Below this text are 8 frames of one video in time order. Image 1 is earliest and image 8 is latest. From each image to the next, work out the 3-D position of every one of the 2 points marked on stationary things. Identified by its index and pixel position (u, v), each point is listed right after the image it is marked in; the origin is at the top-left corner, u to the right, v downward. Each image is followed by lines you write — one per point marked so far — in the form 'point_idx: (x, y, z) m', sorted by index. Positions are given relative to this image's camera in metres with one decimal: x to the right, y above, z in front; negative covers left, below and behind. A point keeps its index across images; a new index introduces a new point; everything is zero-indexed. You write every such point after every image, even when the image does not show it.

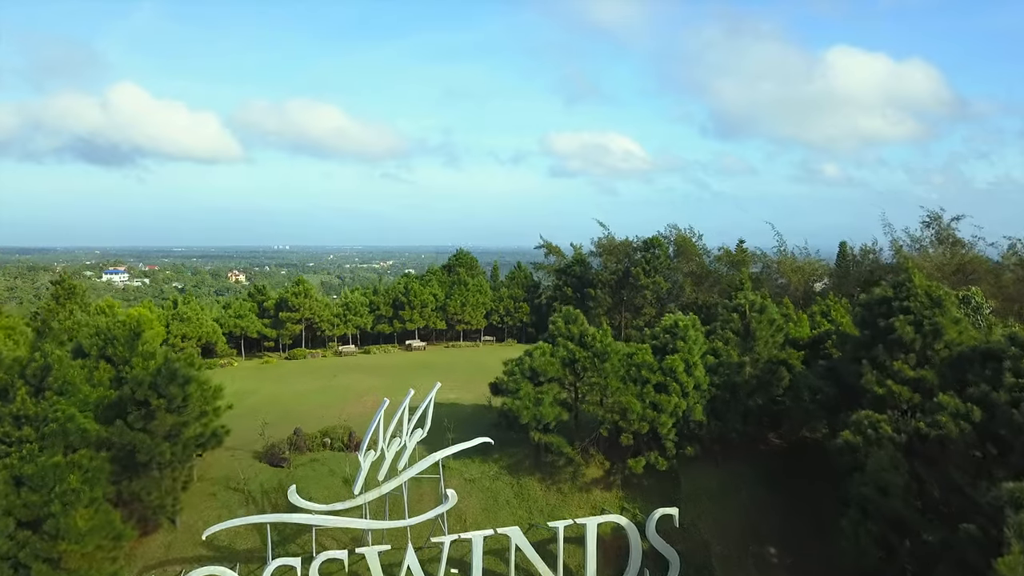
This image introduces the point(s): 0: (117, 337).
0: (-5.9, -0.8, +9.7) m
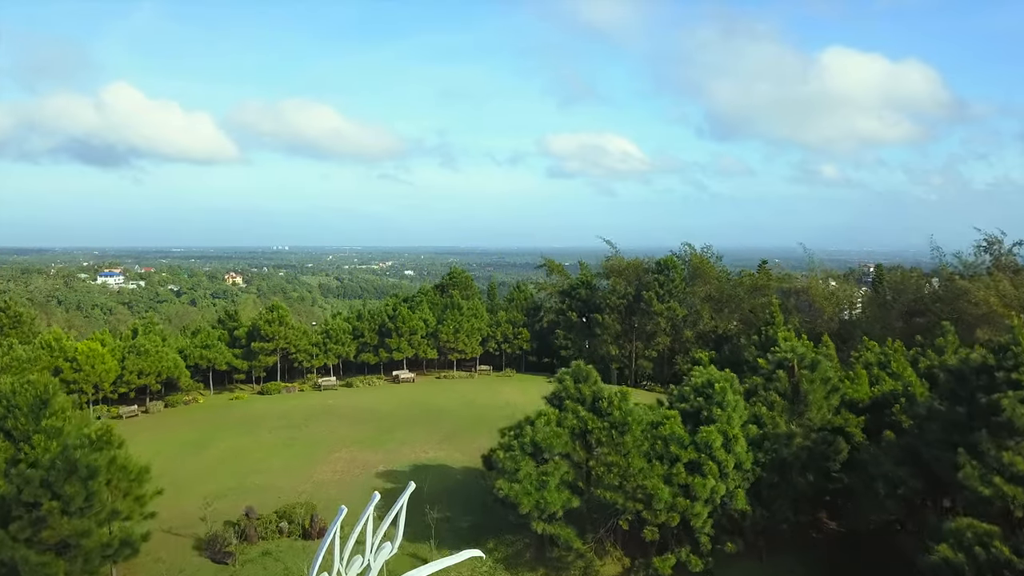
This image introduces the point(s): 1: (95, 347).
0: (-5.9, -1.4, +8.0) m
1: (-9.8, -1.5, +15.3) m
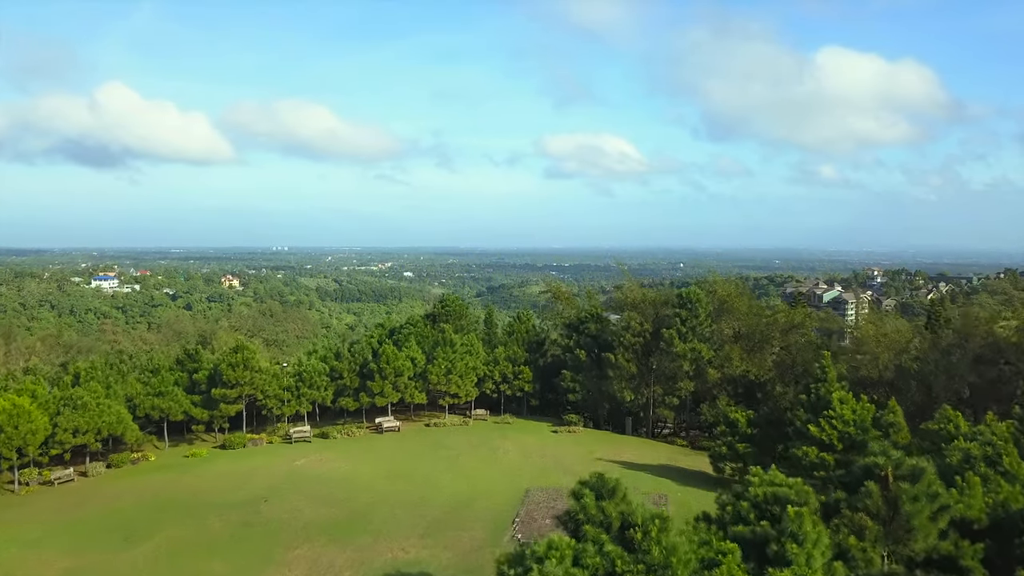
0: (-5.9, -2.1, +6.1) m
1: (-9.8, -2.2, +13.3) m
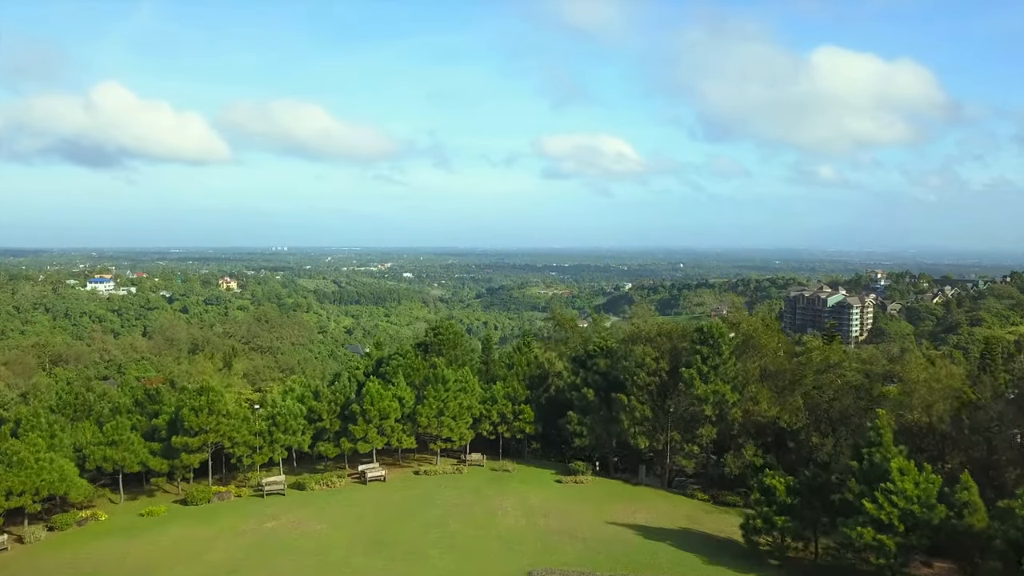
0: (-5.9, -2.7, +4.6) m
1: (-9.8, -2.8, +11.9) m
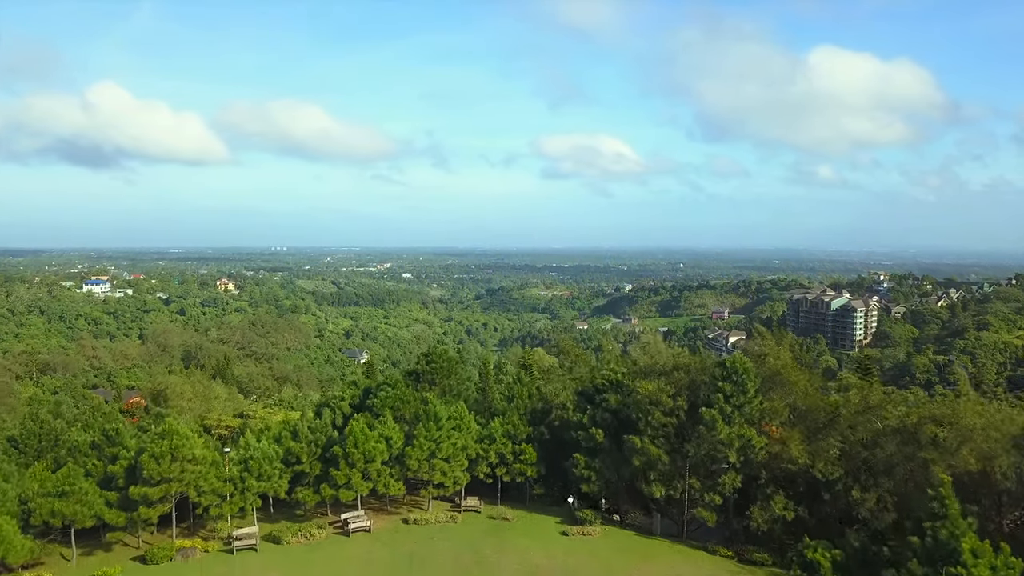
0: (-5.9, -3.2, +3.3) m
1: (-9.8, -3.3, +10.6) m
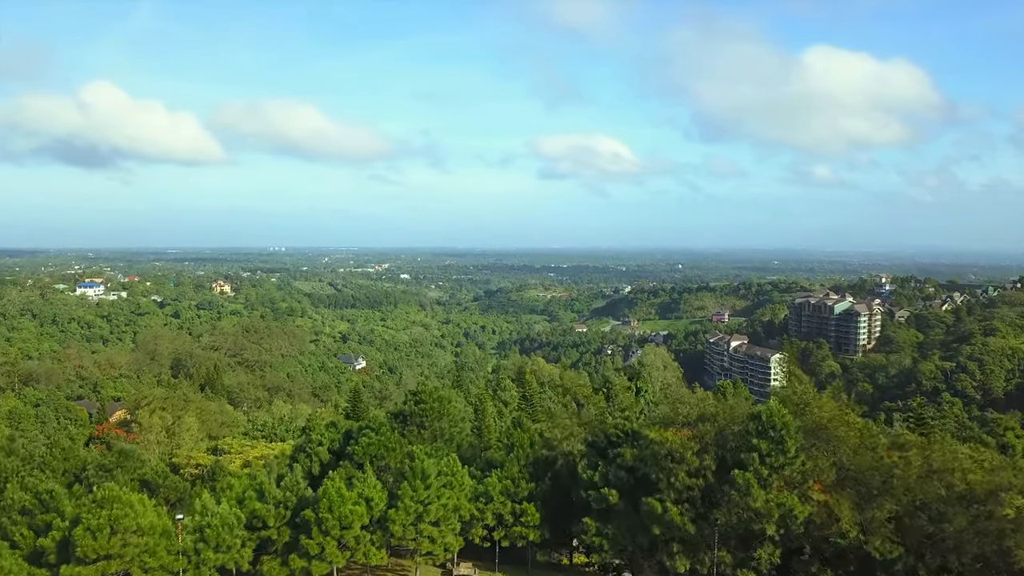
0: (-5.9, -3.8, +1.8) m
1: (-9.8, -3.9, +9.0) m
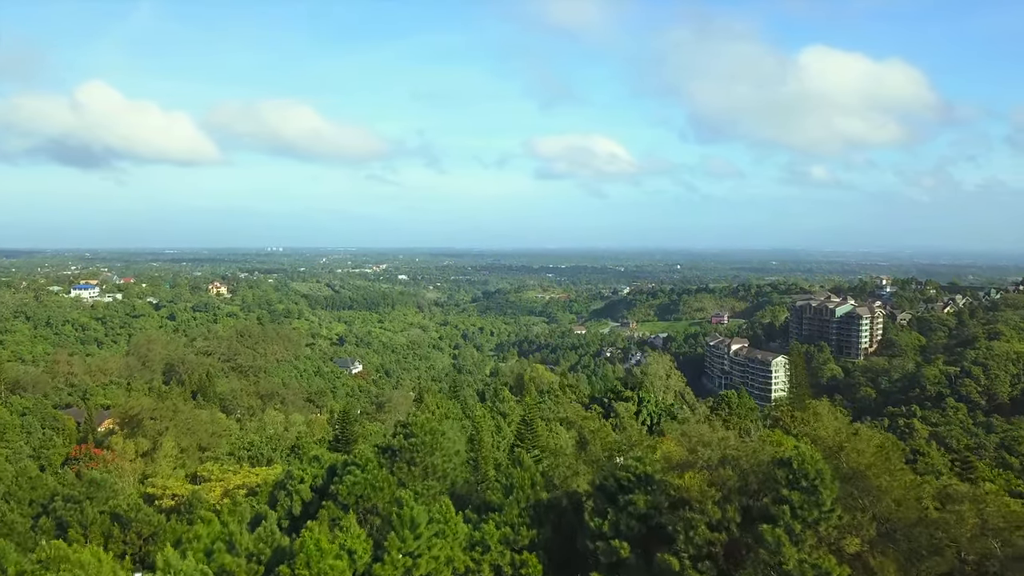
0: (-5.9, -4.1, +0.7) m
1: (-9.8, -4.3, +8.0) m
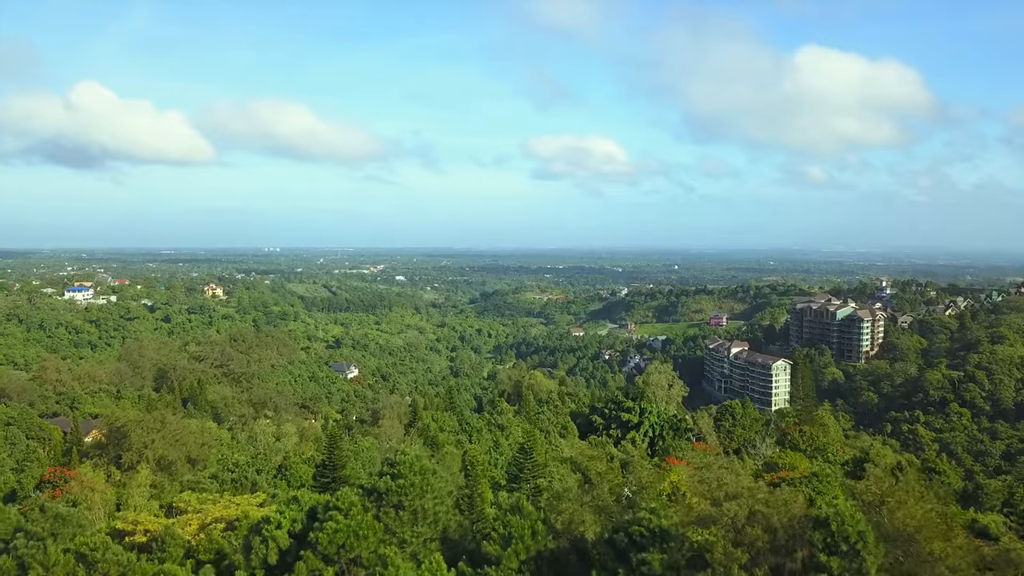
0: (-5.9, -4.5, -0.3) m
1: (-9.8, -4.7, +6.9) m
